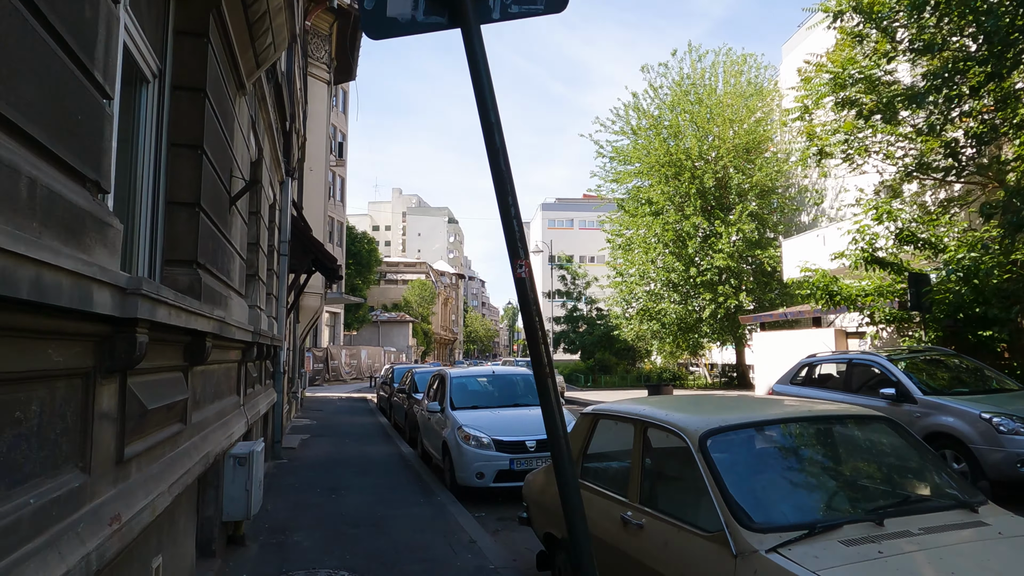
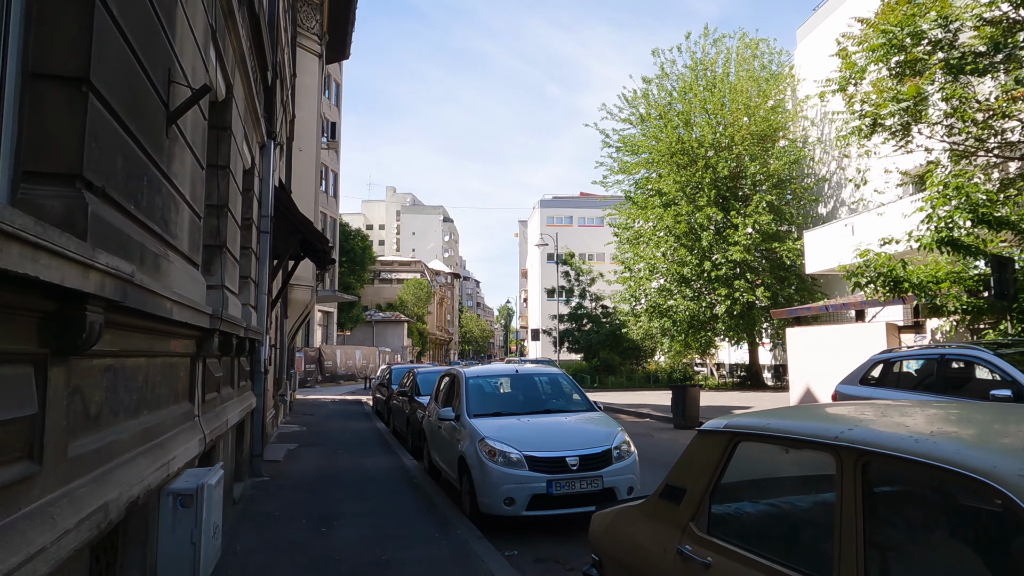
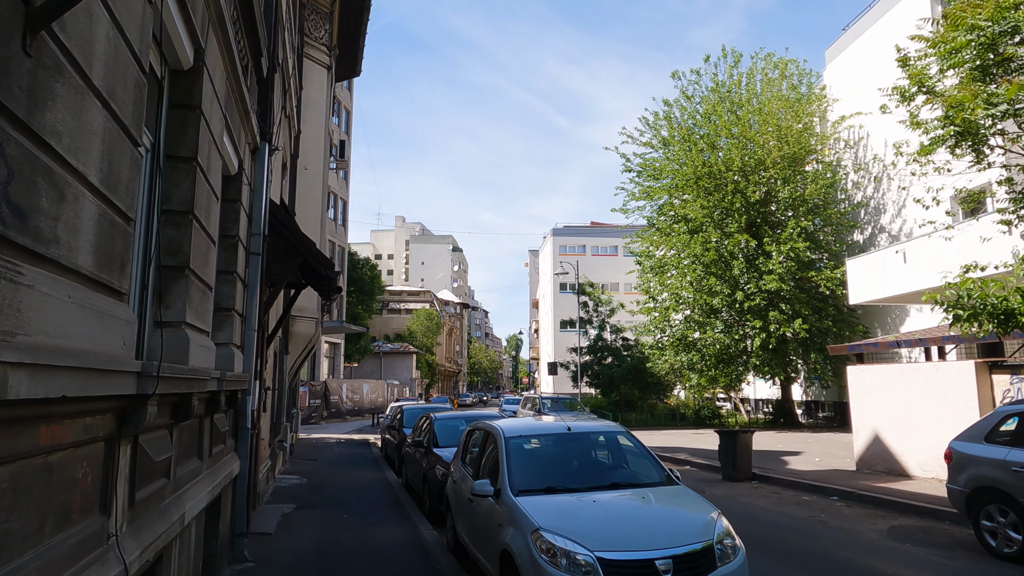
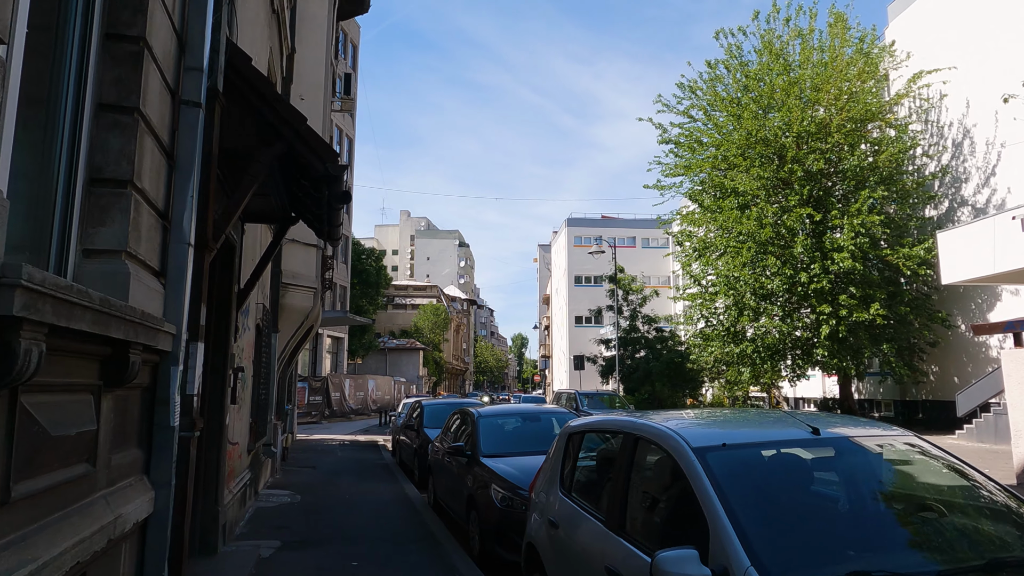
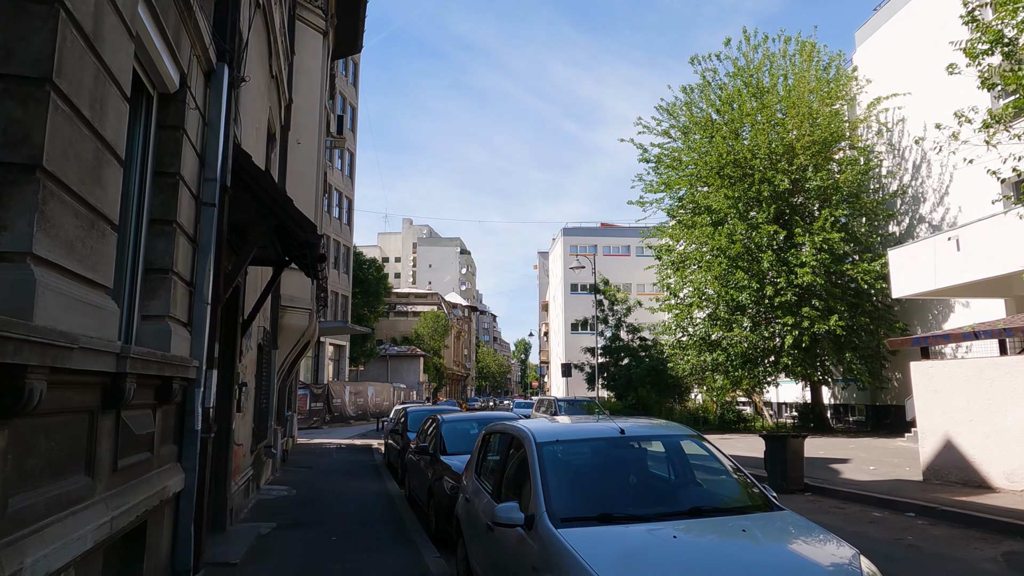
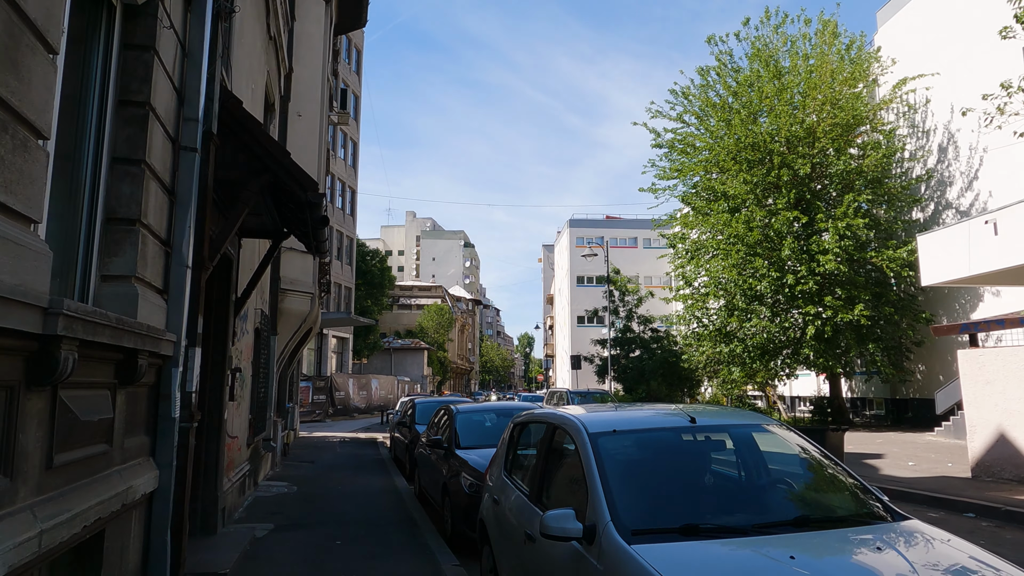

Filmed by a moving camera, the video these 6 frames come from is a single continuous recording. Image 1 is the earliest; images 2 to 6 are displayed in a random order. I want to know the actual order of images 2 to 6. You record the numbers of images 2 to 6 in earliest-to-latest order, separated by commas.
2, 3, 5, 6, 4
